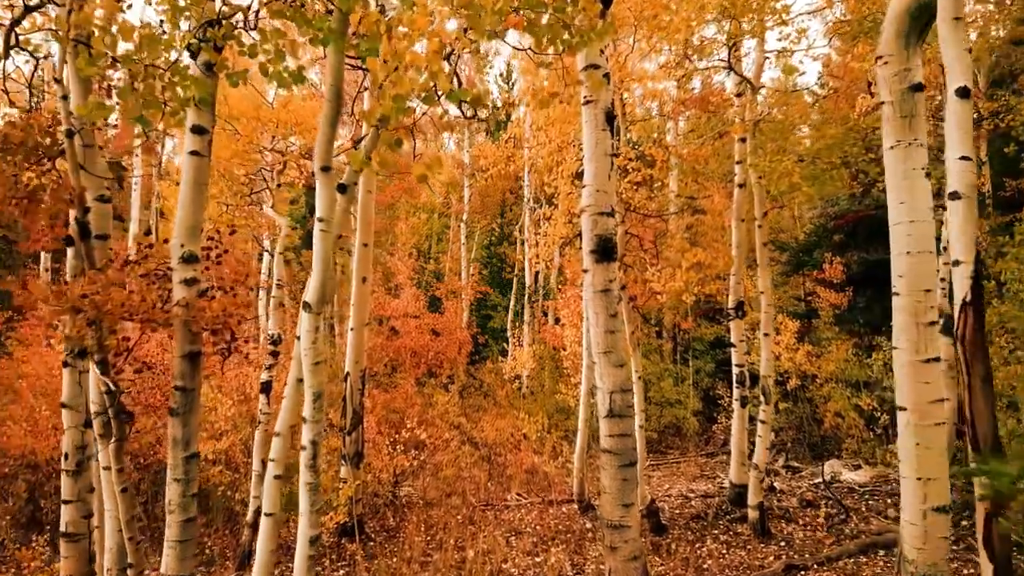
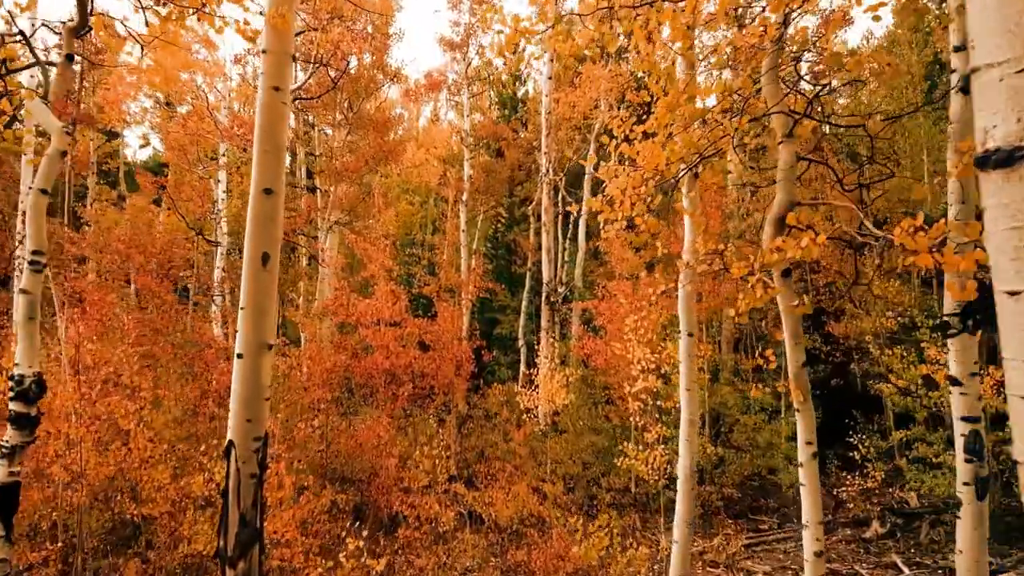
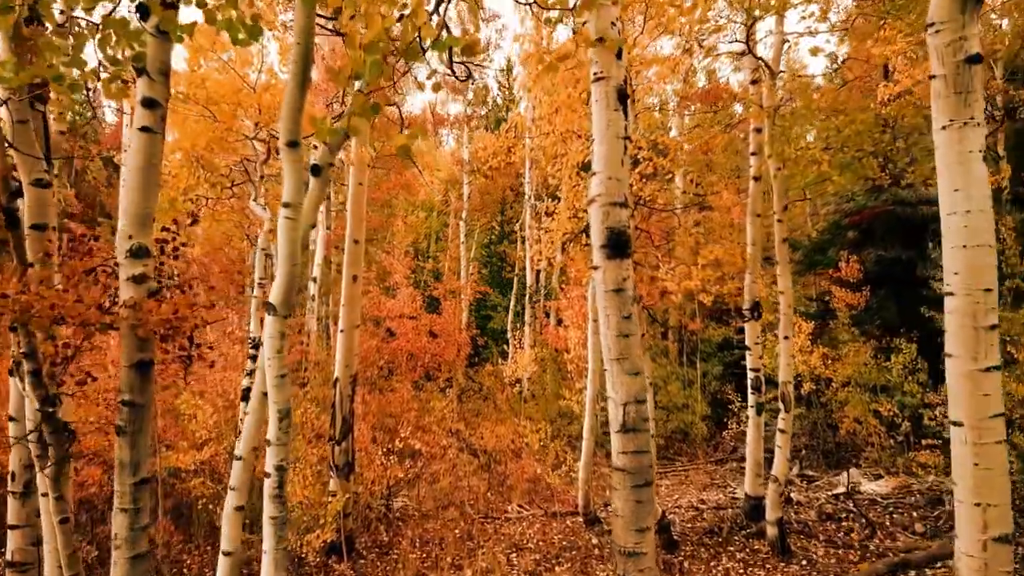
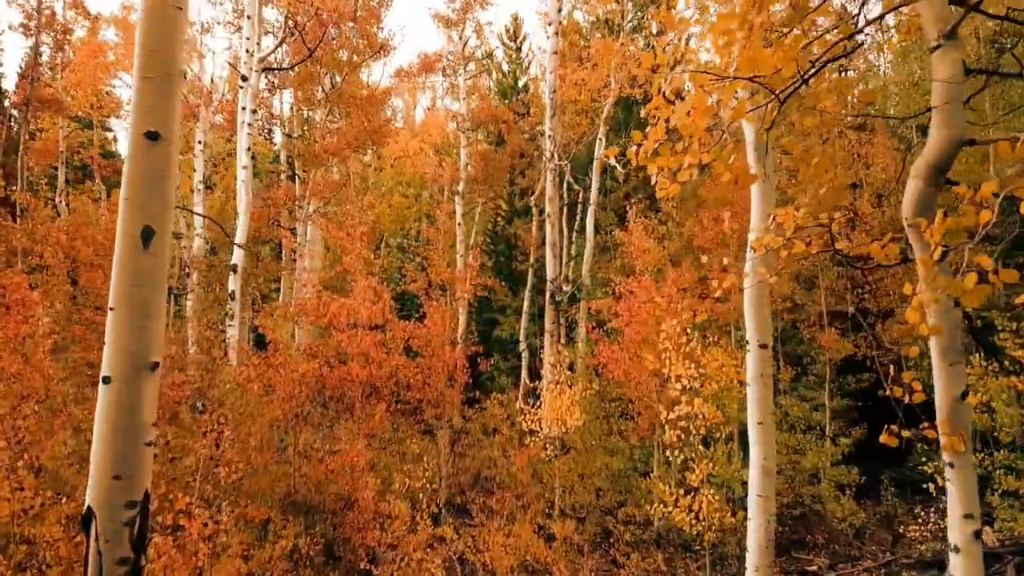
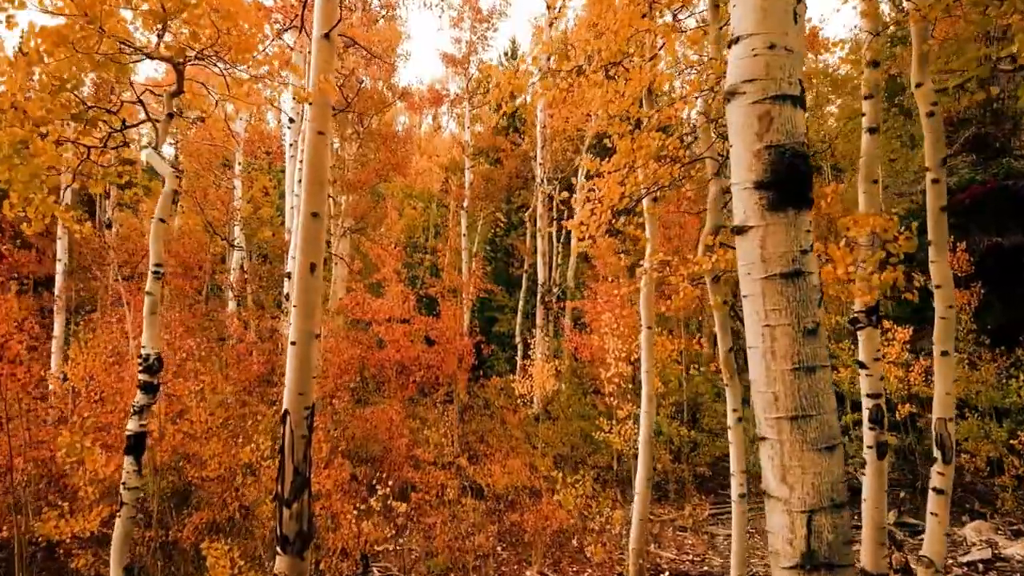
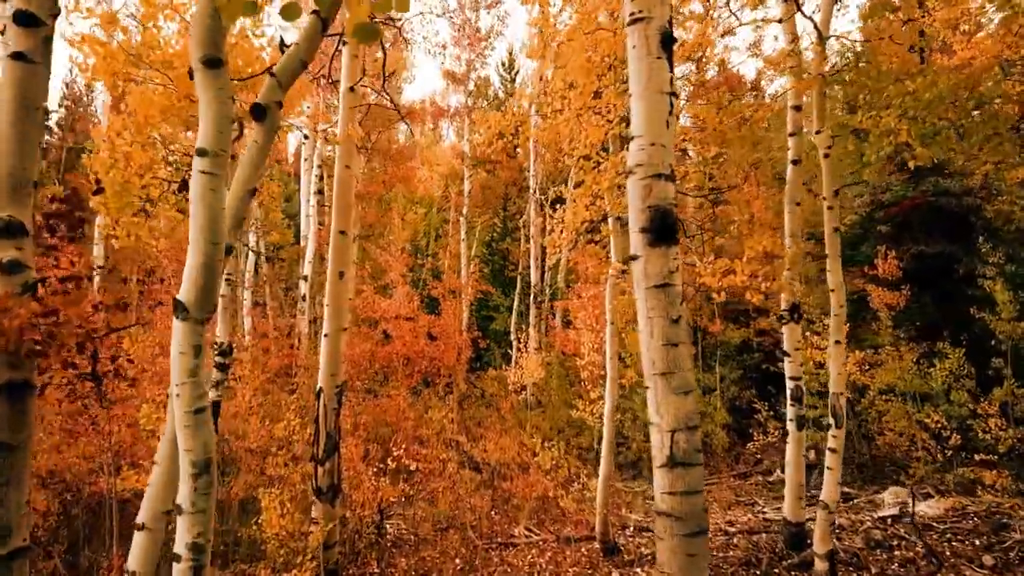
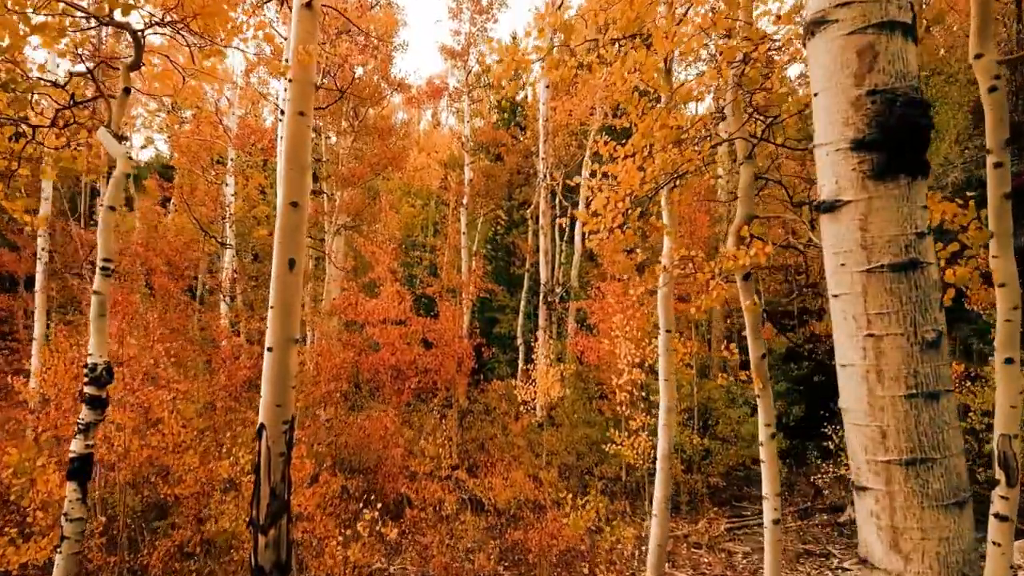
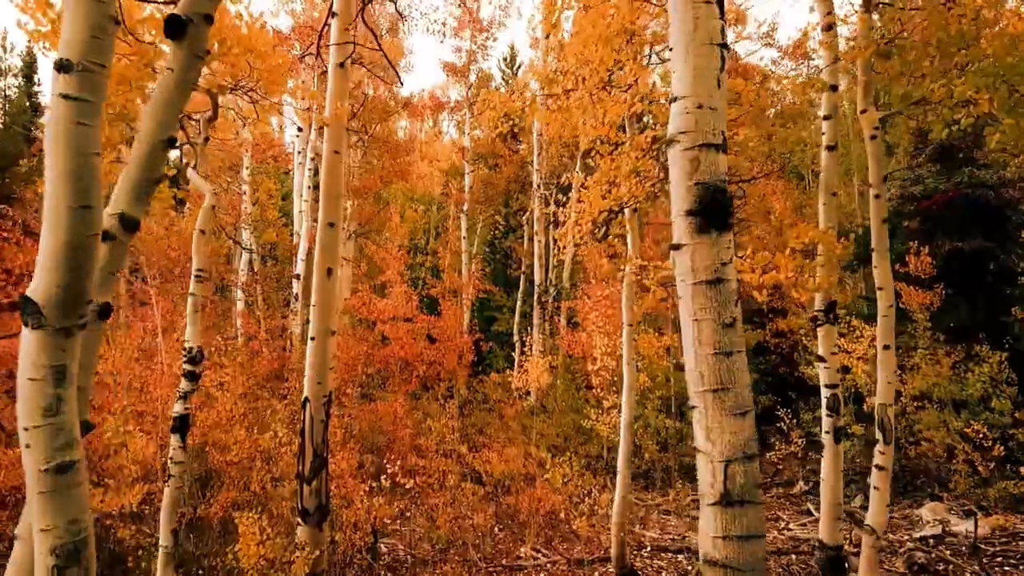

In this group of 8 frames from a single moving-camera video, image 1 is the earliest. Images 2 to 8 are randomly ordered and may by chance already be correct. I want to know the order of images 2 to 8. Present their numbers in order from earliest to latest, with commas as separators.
3, 6, 8, 5, 7, 2, 4
